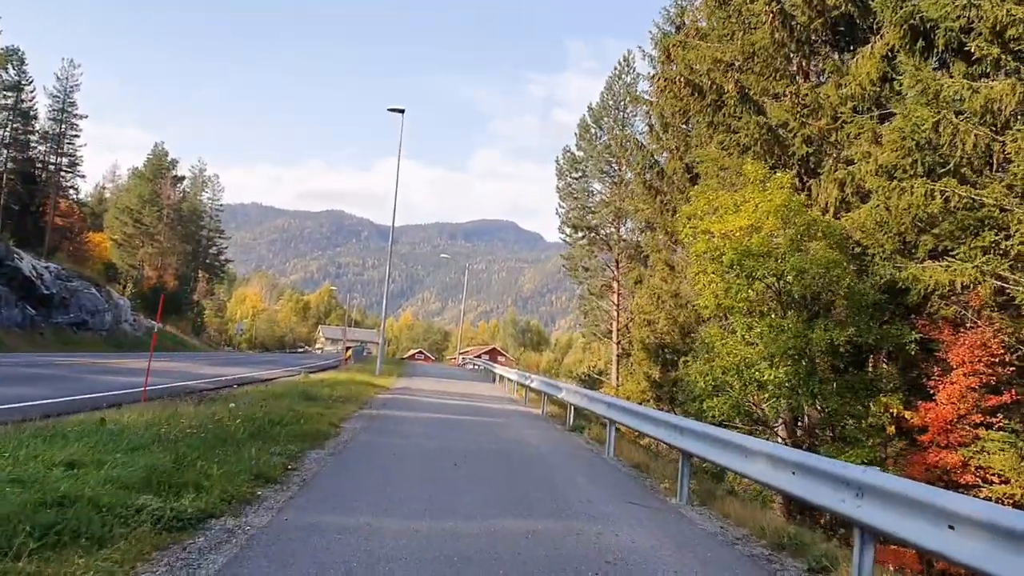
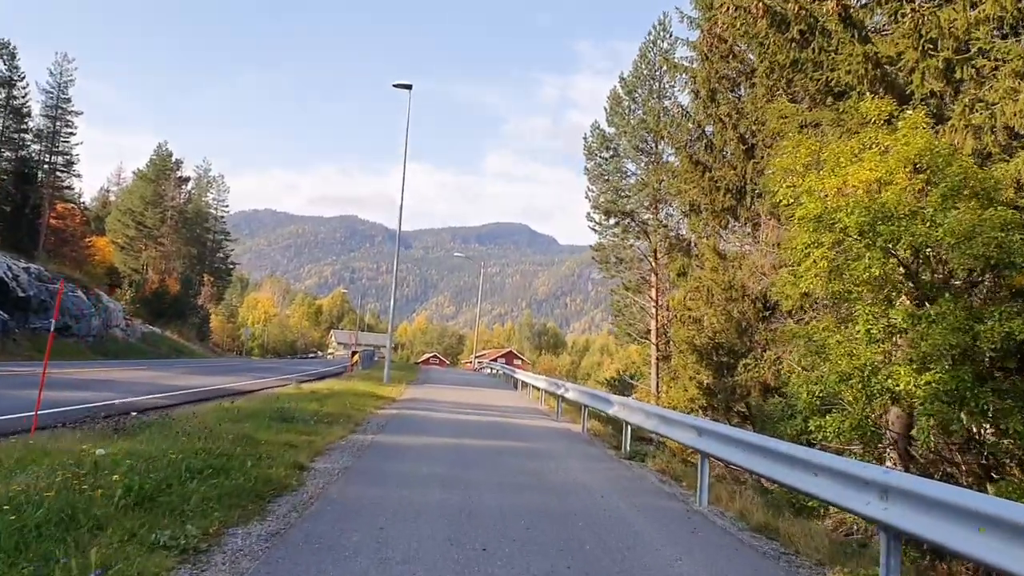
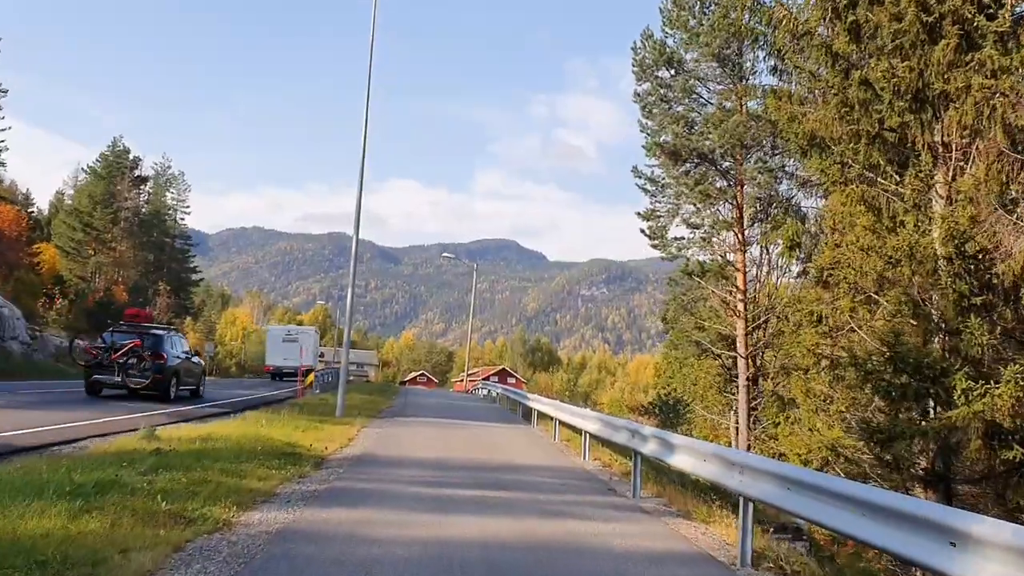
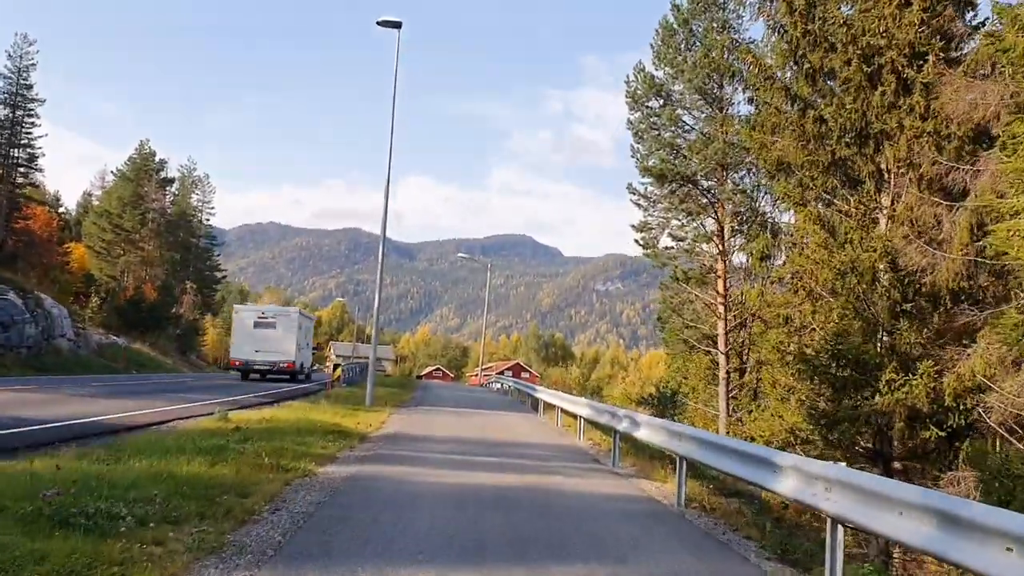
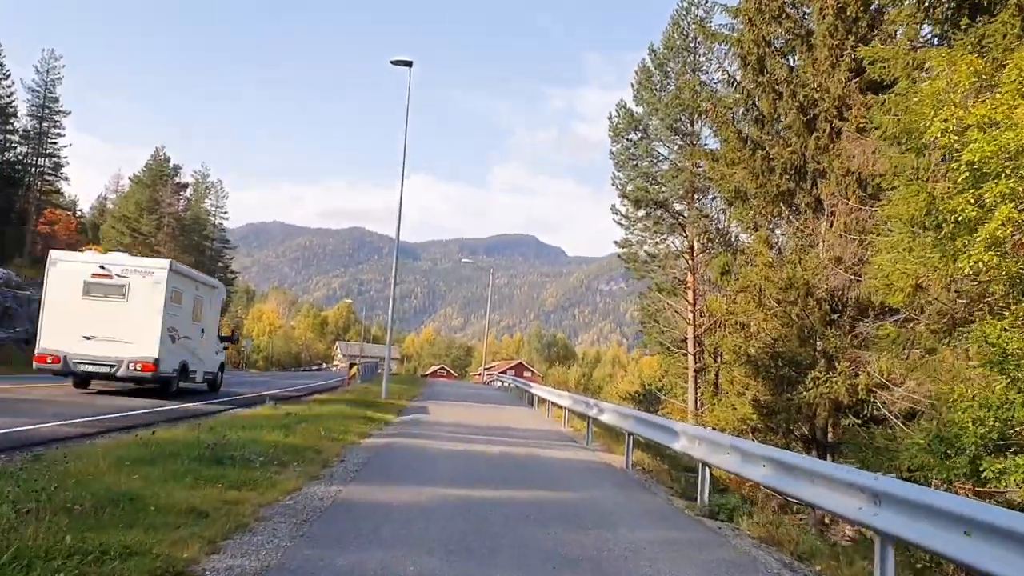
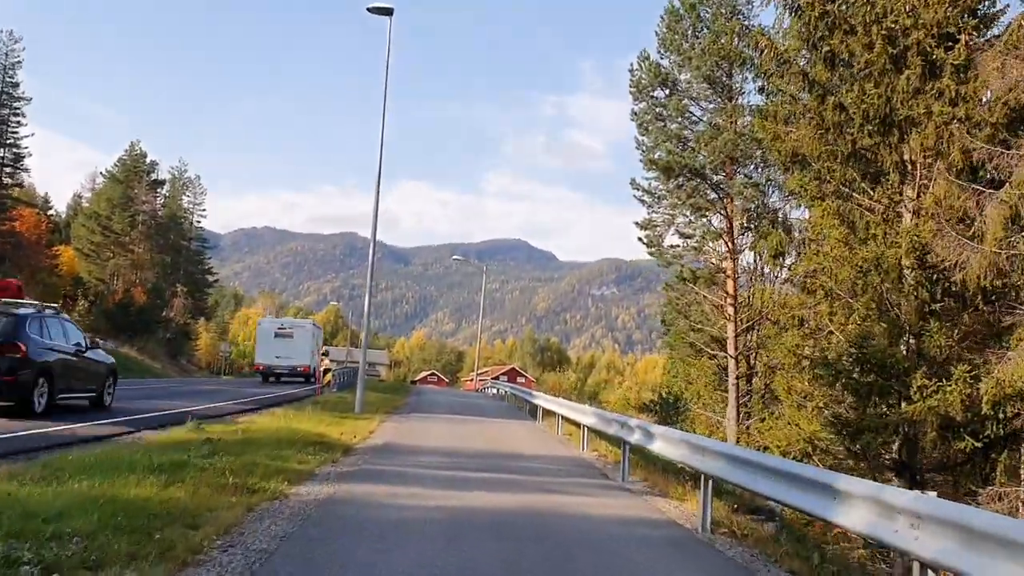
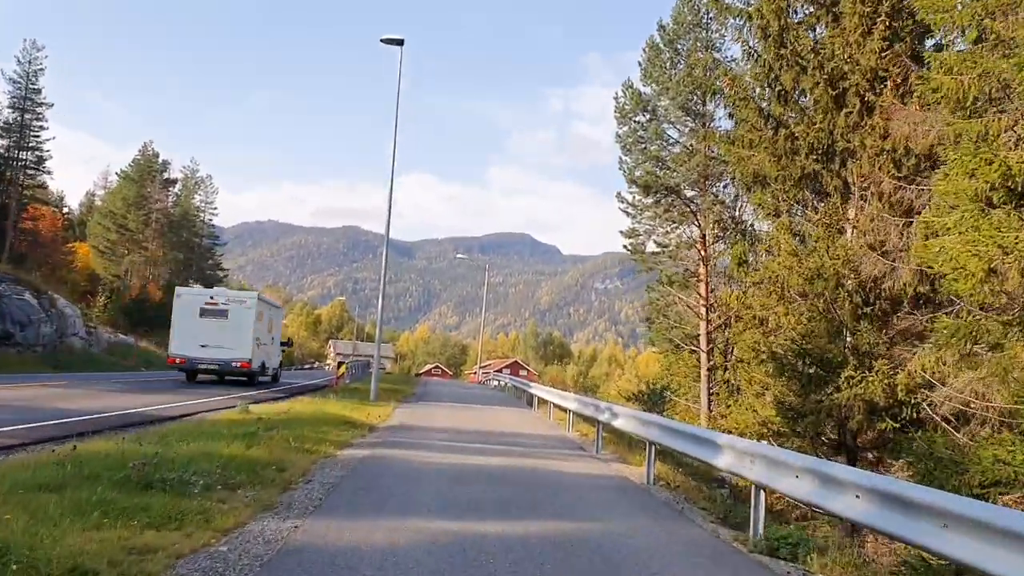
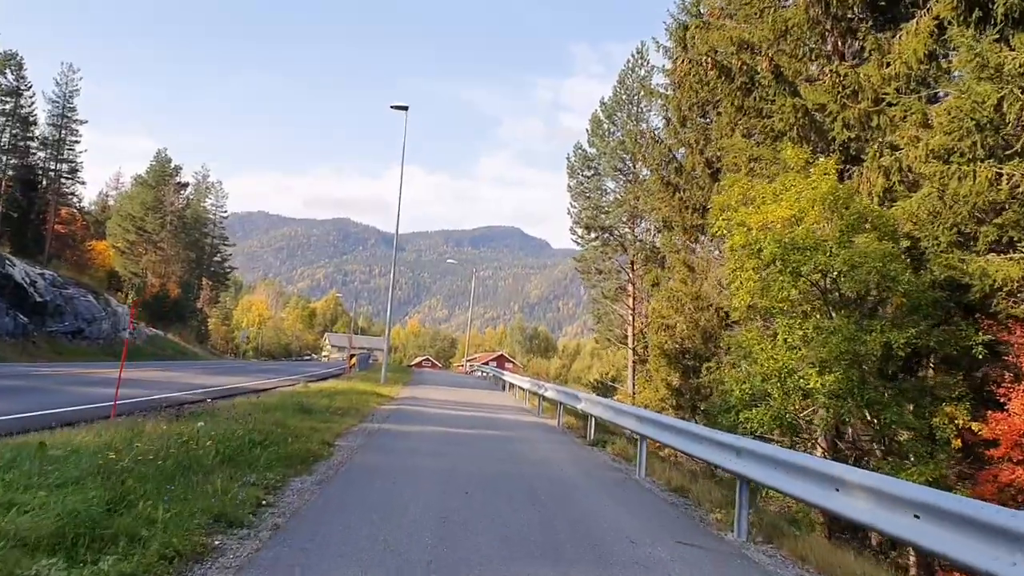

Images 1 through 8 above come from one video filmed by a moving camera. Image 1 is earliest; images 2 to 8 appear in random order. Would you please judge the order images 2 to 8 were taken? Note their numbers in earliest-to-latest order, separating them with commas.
8, 2, 5, 7, 4, 6, 3
